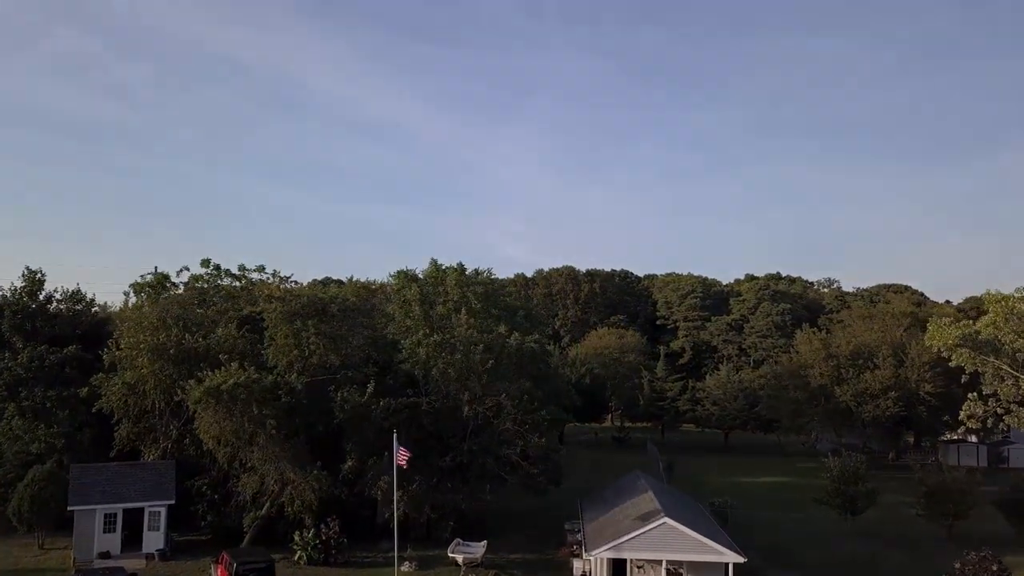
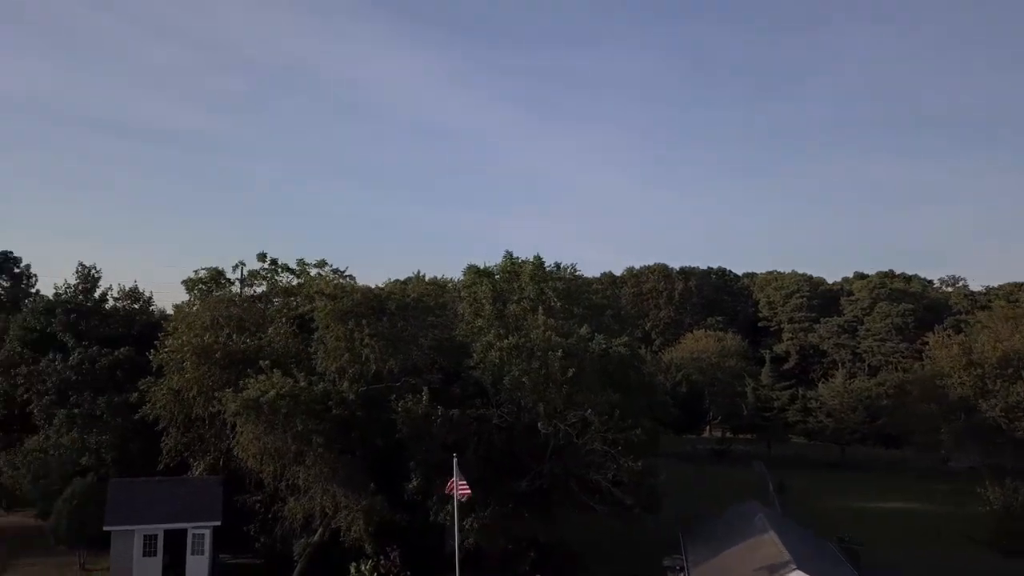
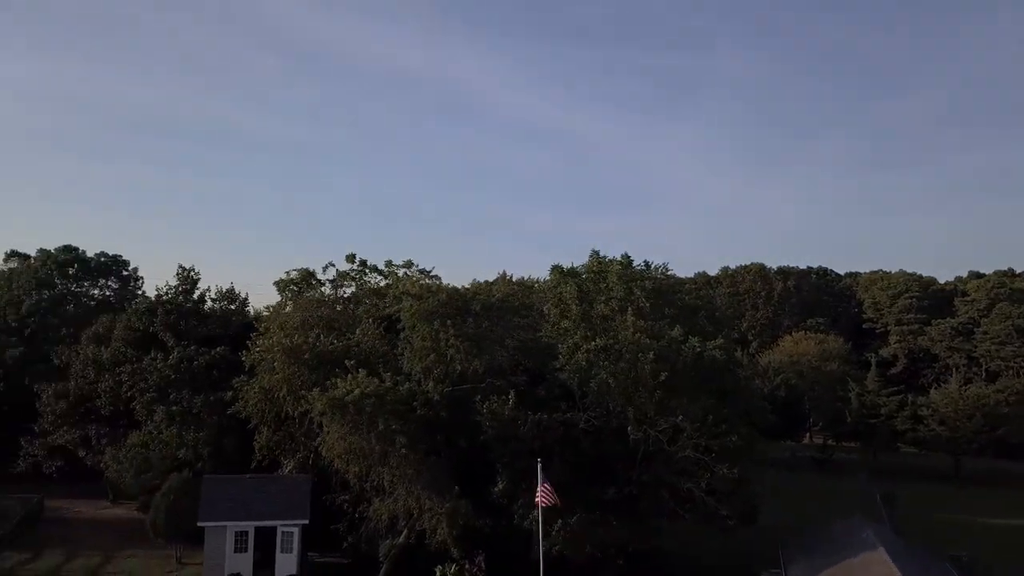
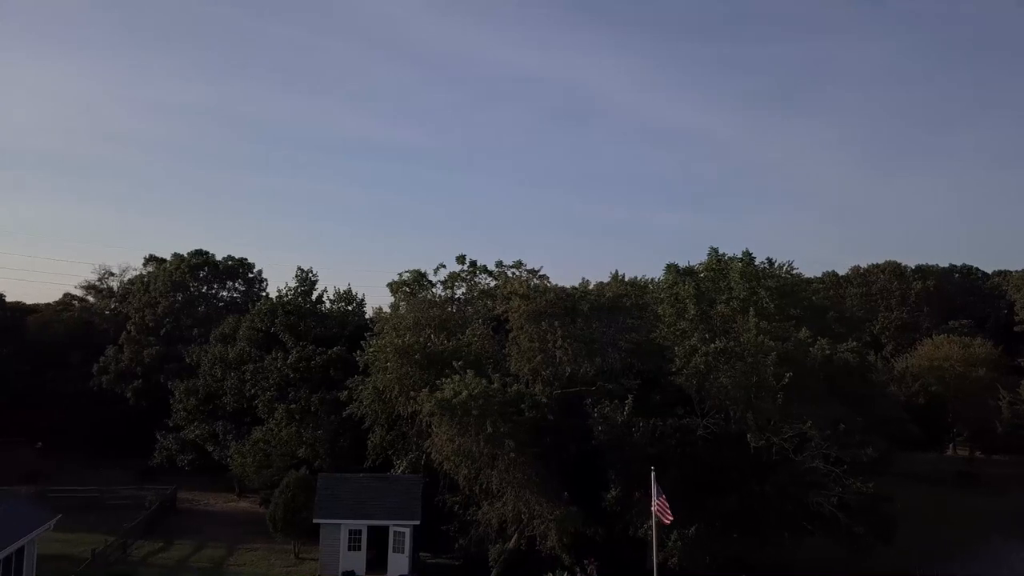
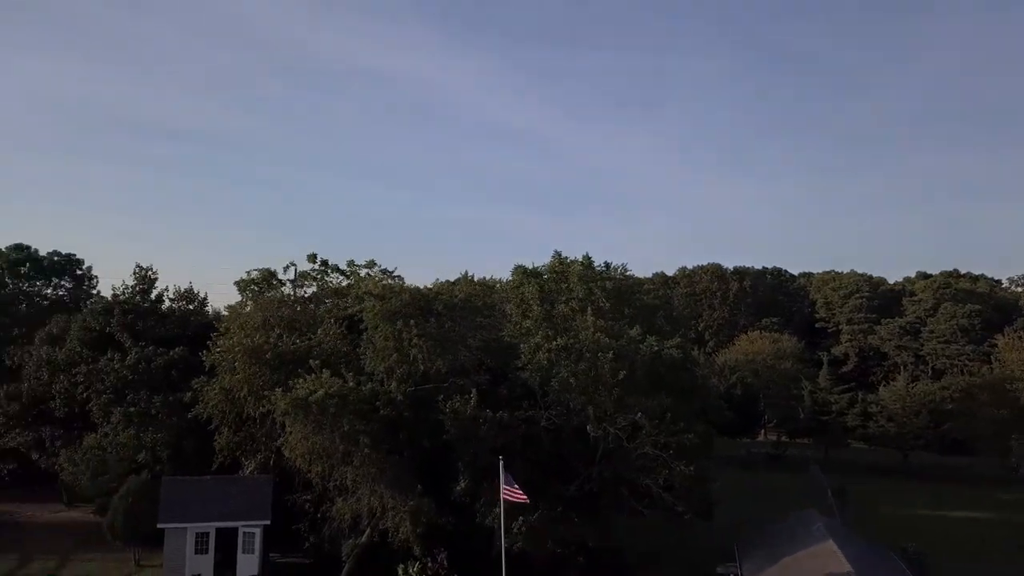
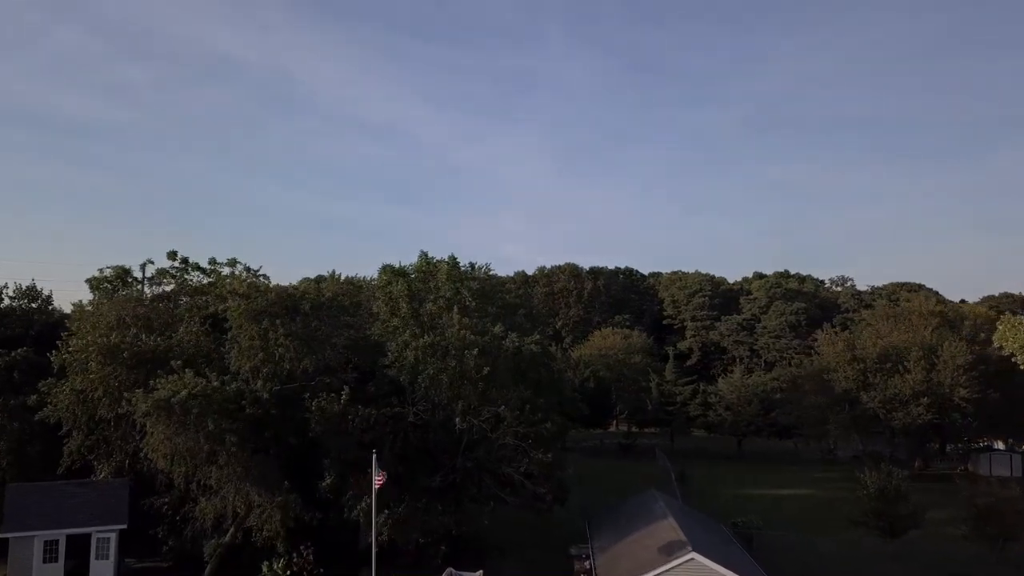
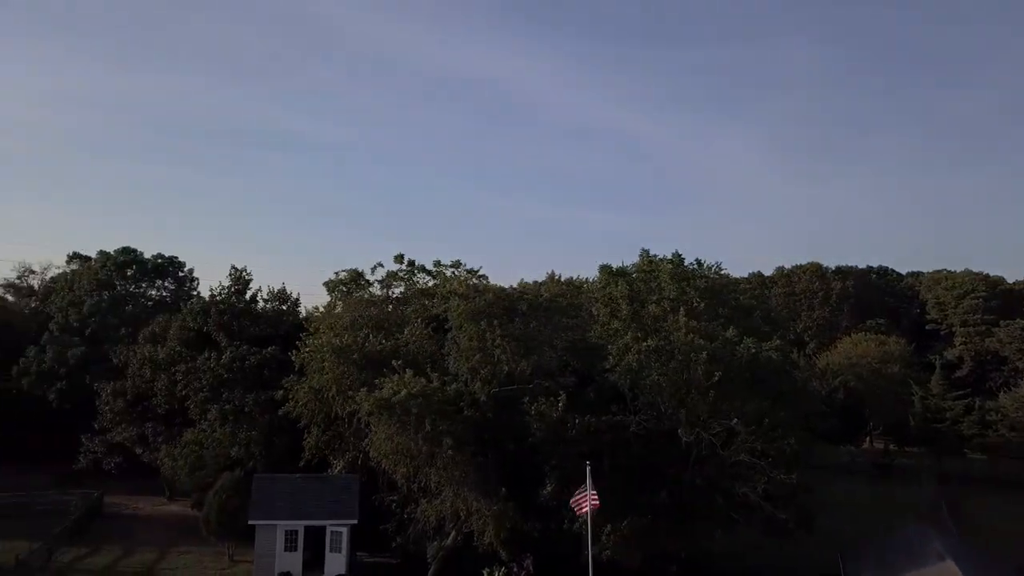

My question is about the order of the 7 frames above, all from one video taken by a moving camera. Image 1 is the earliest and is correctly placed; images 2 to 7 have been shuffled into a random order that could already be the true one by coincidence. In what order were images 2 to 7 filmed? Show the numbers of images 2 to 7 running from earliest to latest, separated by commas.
6, 2, 5, 3, 7, 4
